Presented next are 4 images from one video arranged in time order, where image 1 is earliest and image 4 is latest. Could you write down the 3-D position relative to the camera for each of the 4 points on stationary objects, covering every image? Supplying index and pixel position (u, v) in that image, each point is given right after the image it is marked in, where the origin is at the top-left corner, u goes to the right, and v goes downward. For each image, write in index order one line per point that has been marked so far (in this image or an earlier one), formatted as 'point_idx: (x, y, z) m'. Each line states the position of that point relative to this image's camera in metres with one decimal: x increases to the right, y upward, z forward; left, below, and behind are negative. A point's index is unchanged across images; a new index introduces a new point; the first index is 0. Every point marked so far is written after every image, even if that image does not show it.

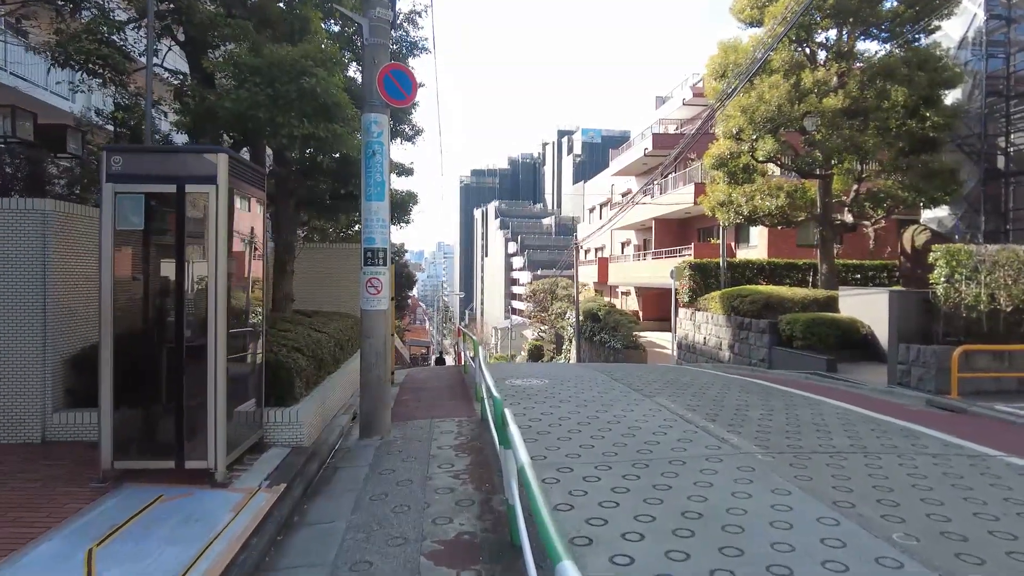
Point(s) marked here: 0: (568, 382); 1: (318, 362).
0: (+0.8, -1.4, +10.4) m
1: (-2.1, -0.8, +7.3) m
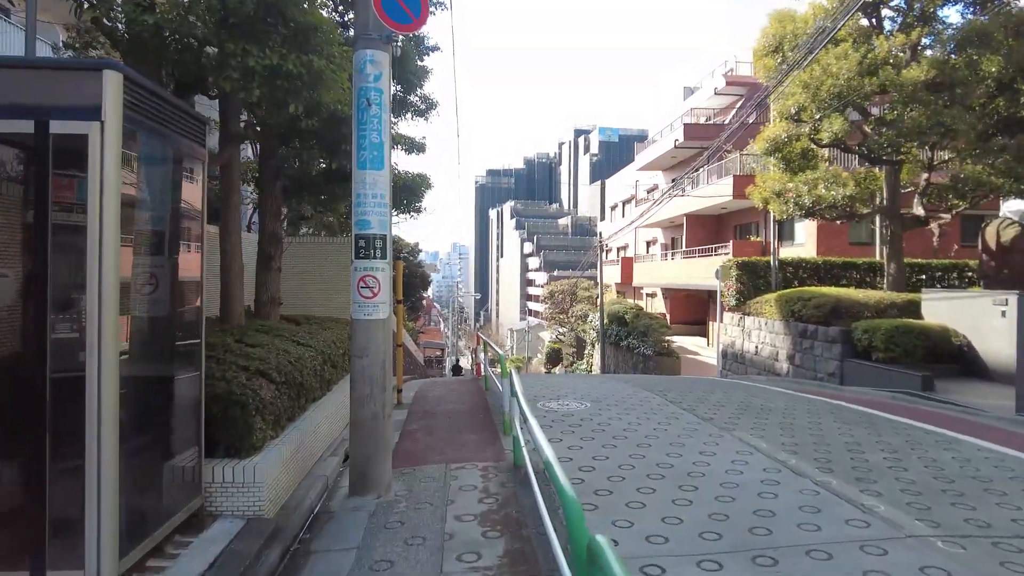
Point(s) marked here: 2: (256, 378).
0: (+1.2, -1.4, +8.5) m
1: (-1.7, -0.8, +5.4) m
2: (-1.8, -0.6, +4.9) m
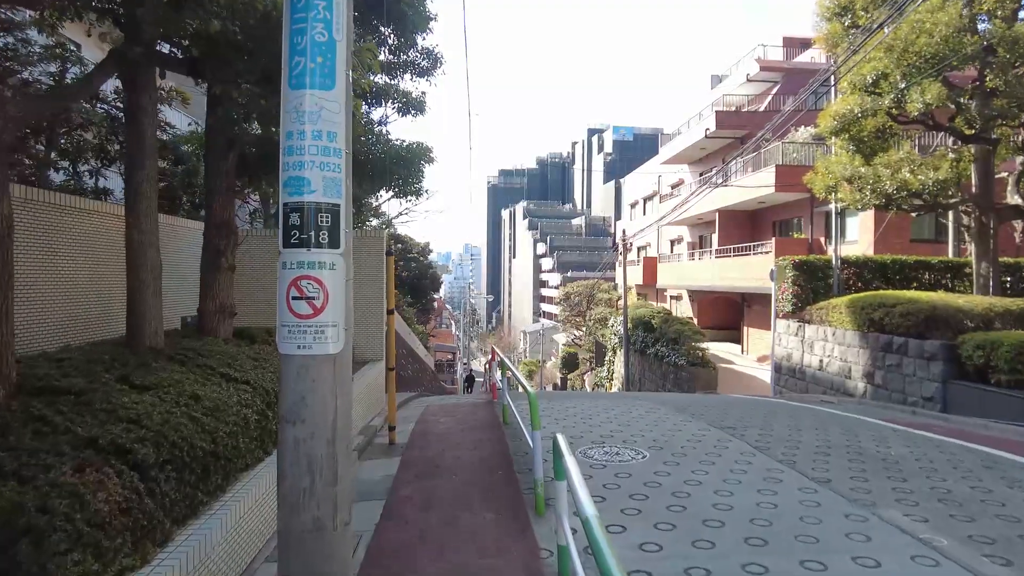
0: (+1.5, -1.5, +6.2) m
1: (-1.5, -0.8, +3.2) m
2: (-1.6, -0.7, +2.7) m
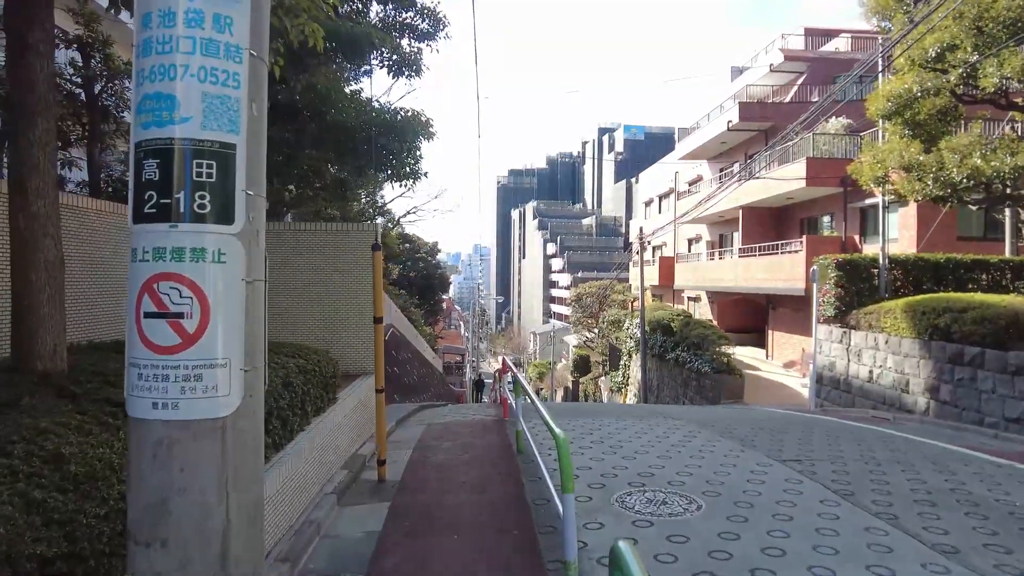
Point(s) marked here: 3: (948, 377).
0: (+1.6, -1.5, +4.9) m
1: (-1.4, -0.9, +1.9) m
2: (-1.5, -0.7, +1.4) m
3: (+6.1, -1.2, +9.7) m
